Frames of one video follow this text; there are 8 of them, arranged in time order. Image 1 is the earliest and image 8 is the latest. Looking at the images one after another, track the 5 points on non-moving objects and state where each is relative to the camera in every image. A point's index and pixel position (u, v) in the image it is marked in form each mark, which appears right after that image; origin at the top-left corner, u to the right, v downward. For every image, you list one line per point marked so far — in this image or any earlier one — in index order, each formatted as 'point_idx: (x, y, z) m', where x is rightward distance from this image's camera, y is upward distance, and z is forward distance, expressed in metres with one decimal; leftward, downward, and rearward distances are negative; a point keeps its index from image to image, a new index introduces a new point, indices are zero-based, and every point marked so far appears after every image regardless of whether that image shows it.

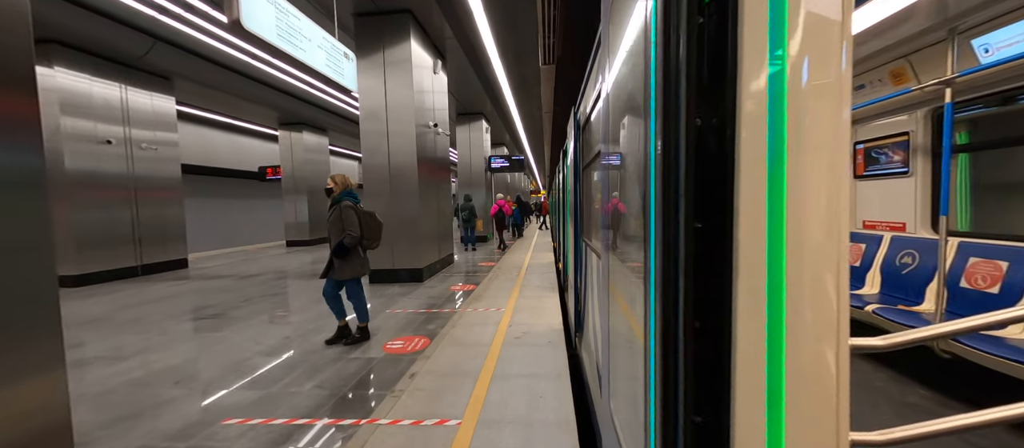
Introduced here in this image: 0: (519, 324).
0: (+0.1, -1.2, +3.8) m
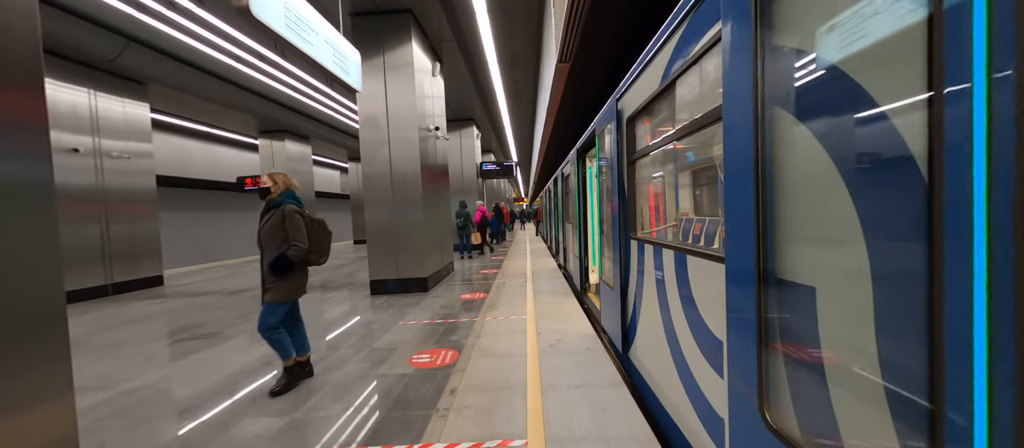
0: (+0.4, -1.2, +3.6) m
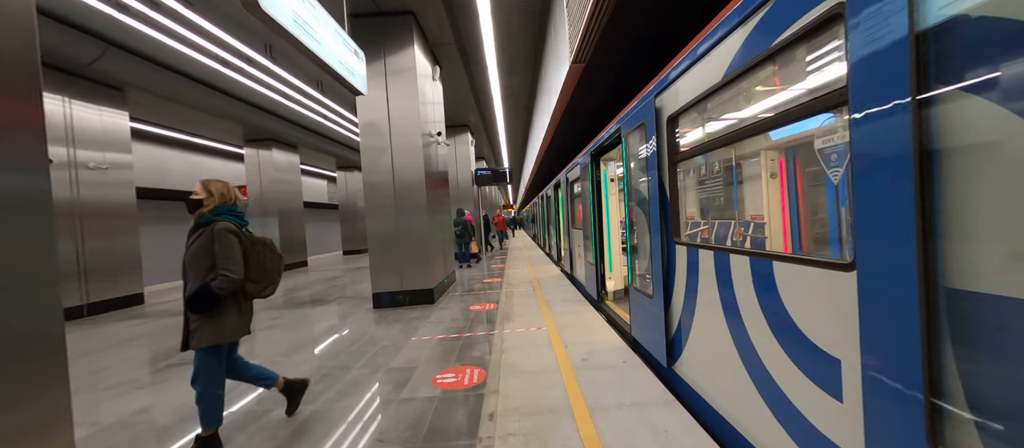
0: (+0.7, -1.2, +3.4) m
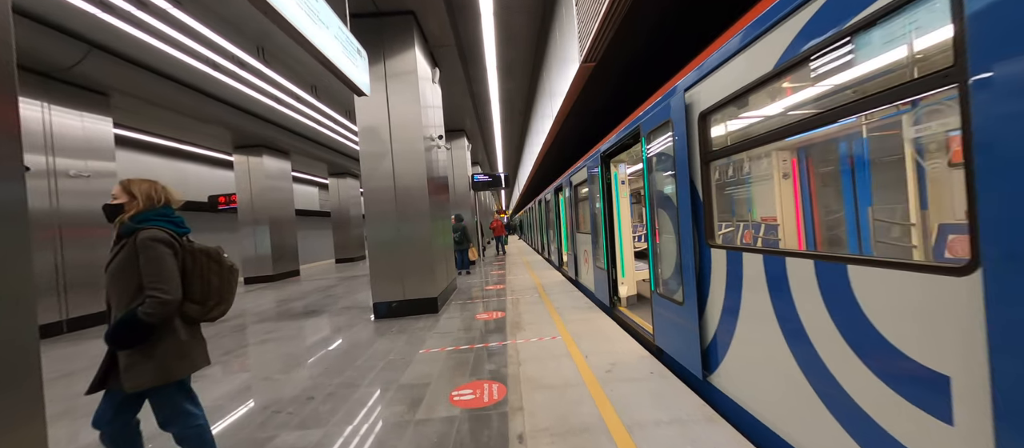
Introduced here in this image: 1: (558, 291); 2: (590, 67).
0: (+0.8, -1.3, +3.2) m
1: (+0.9, -1.3, +6.3) m
2: (+1.0, +2.1, +4.3) m
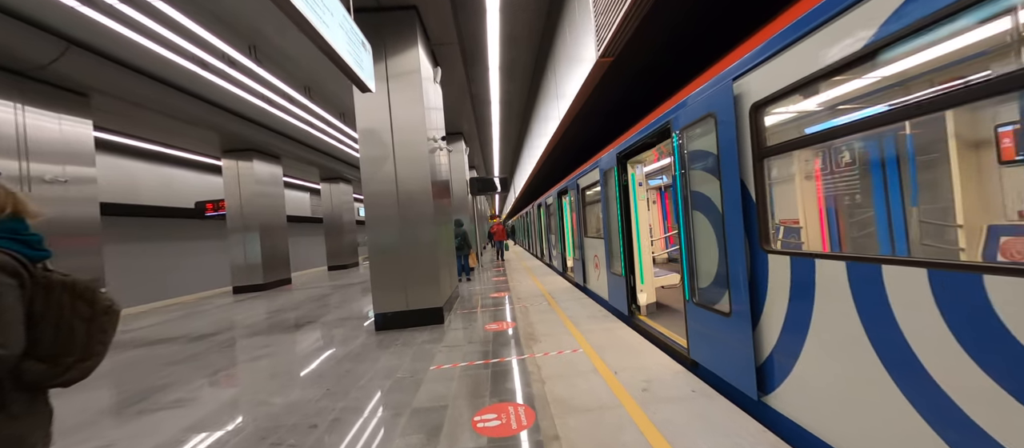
0: (+1.0, -1.3, +3.0) m
1: (+1.1, -1.4, +6.1) m
2: (+1.2, +2.1, +4.1) m
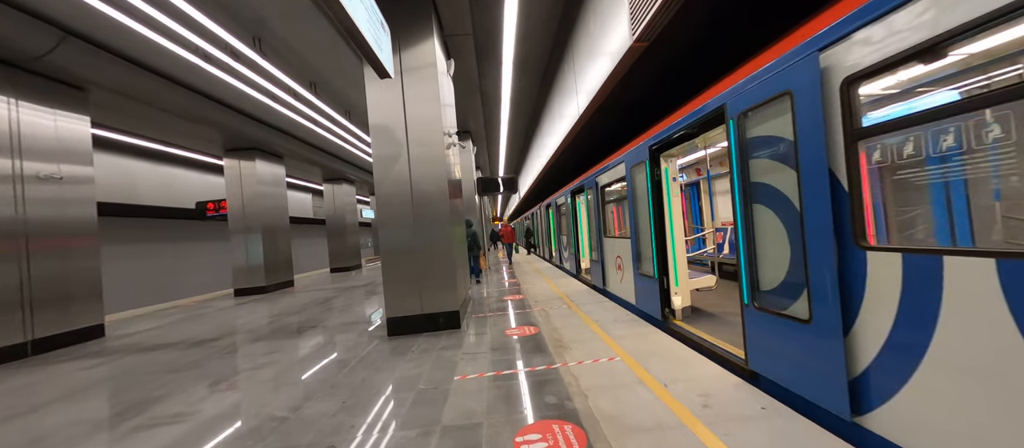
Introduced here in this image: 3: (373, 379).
0: (+1.4, -1.3, +2.7) m
1: (+1.4, -1.4, +5.8) m
2: (+1.5, +2.1, +3.8) m
3: (-1.5, -1.6, +3.3) m
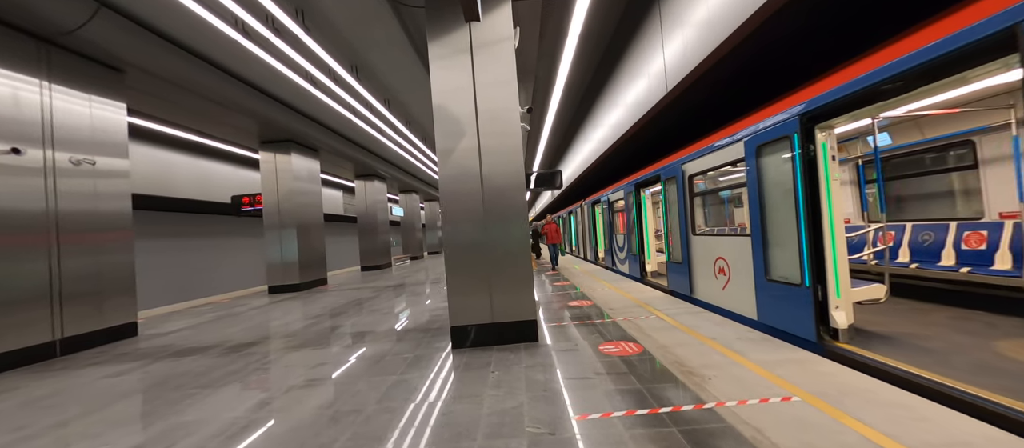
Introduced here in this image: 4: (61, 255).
0: (+2.3, -1.2, +1.8) m
1: (+2.5, -1.3, +4.9) m
2: (+2.5, +2.2, +2.9) m
3: (-0.5, -1.5, +2.6) m
4: (-7.6, -0.5, +5.4) m
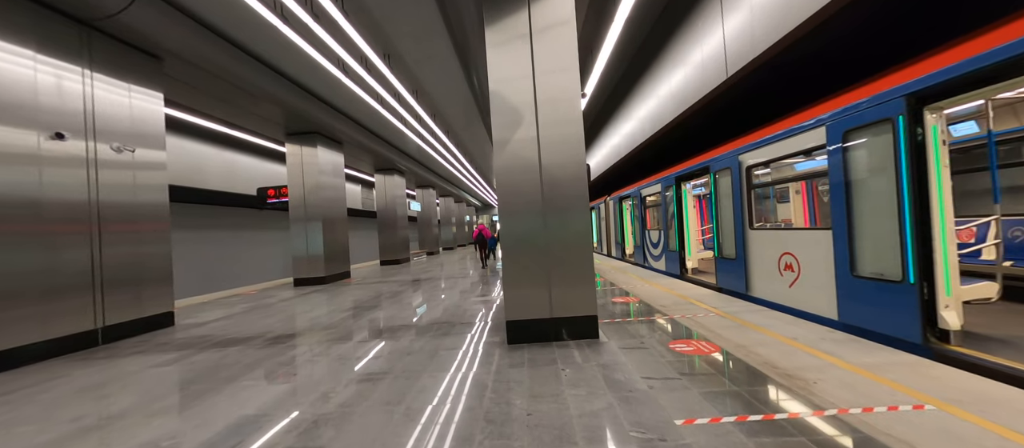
0: (+2.9, -1.1, +1.5) m
1: (+3.2, -1.2, +4.6) m
2: (+3.2, +2.2, +2.7) m
3: (+0.2, -1.4, +2.4) m
4: (-6.8, -0.3, +5.4) m
